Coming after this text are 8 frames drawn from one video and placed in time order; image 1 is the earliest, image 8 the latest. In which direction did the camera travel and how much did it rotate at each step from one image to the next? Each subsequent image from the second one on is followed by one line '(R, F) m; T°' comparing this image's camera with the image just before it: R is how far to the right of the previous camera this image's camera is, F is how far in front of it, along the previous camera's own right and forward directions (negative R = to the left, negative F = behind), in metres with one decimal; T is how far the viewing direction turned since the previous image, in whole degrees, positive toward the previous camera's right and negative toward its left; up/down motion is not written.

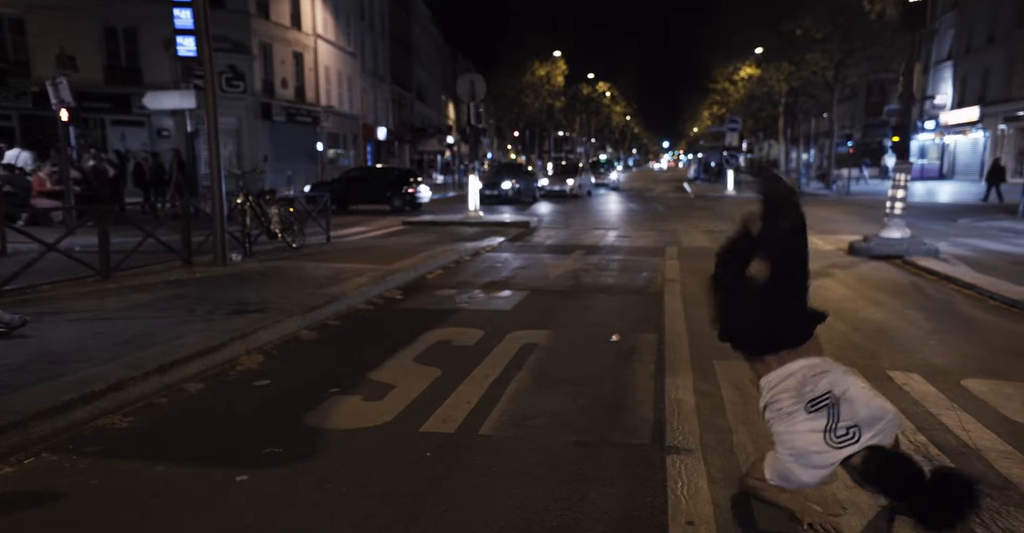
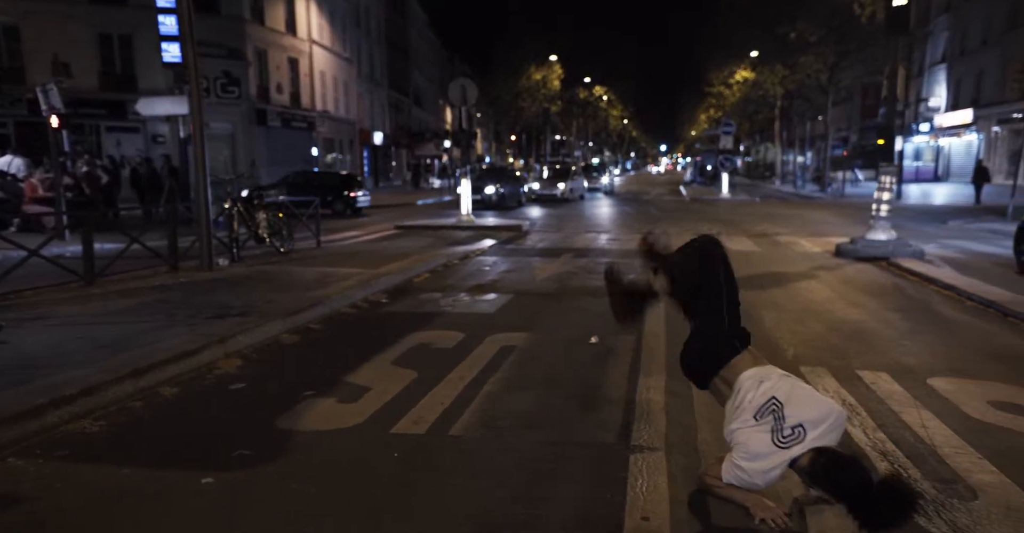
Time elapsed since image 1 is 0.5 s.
(+0.2, -0.1) m; 0°
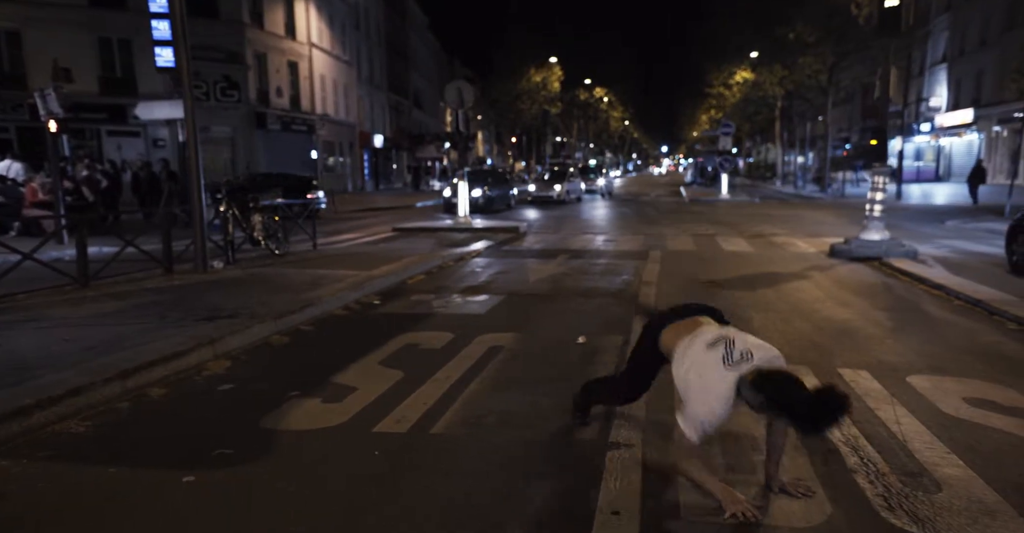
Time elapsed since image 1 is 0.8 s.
(+0.2, -0.1) m; 0°
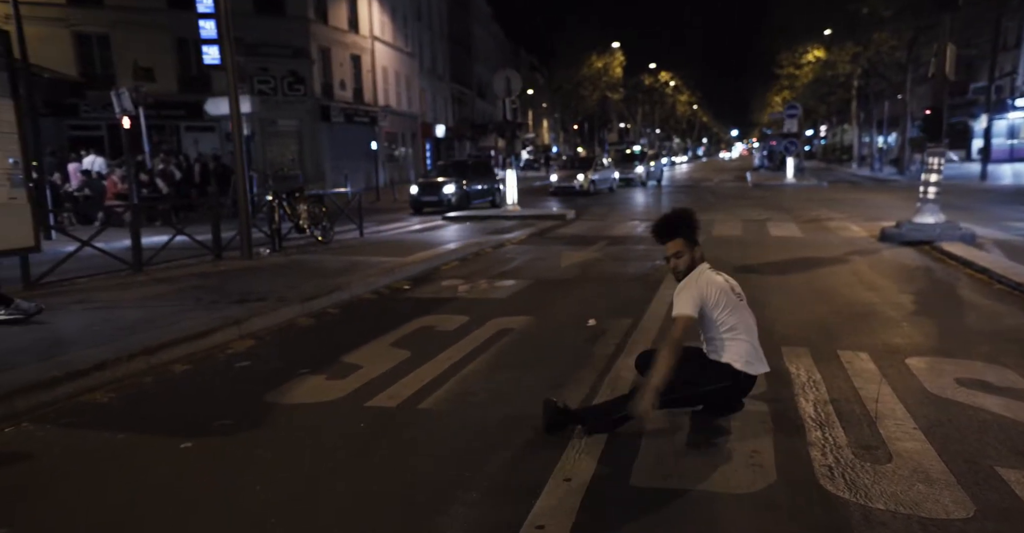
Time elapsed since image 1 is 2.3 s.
(+0.6, -0.3) m; -5°
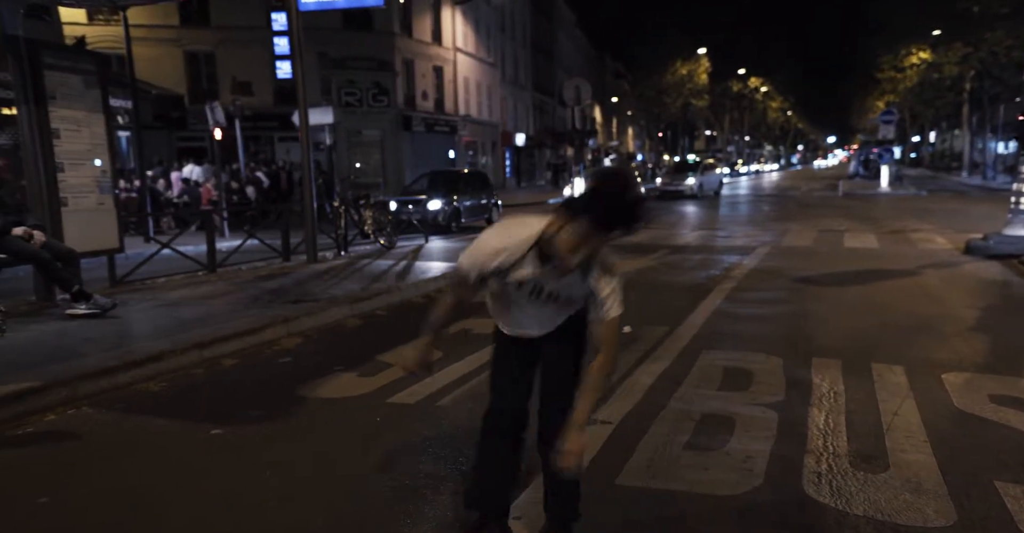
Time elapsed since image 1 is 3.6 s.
(+0.5, -0.2) m; -6°
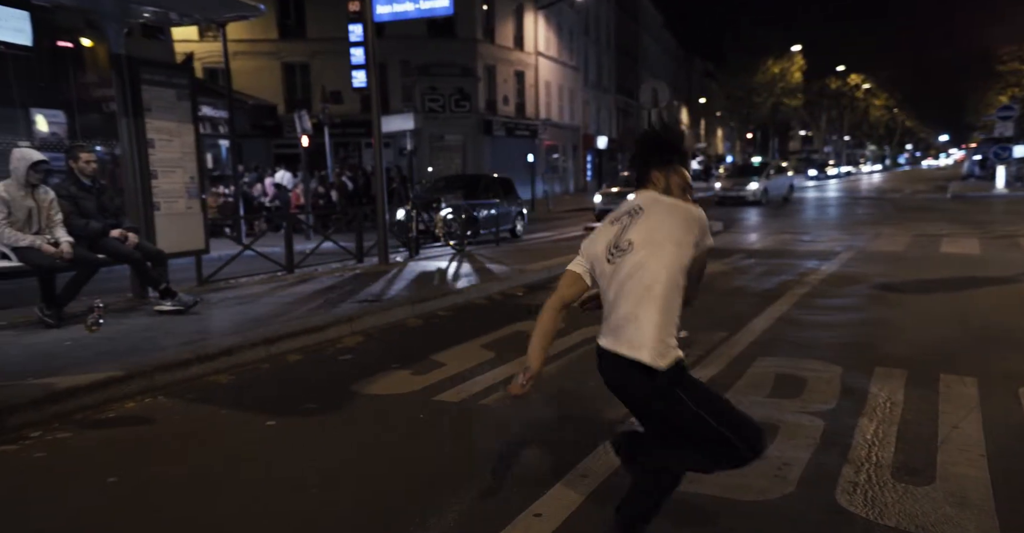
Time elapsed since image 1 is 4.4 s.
(+0.3, -0.1) m; -6°
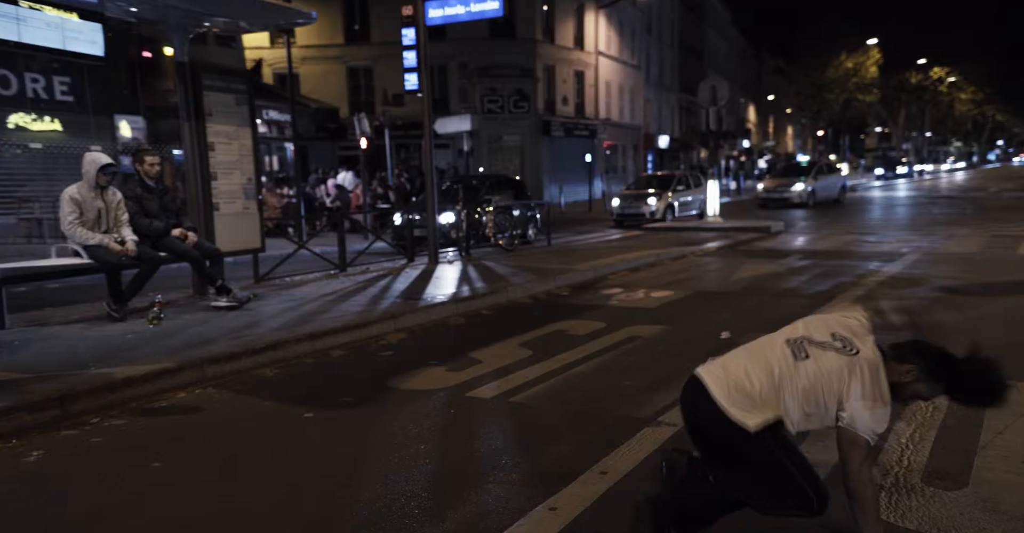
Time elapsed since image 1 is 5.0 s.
(+0.3, -0.1) m; -5°
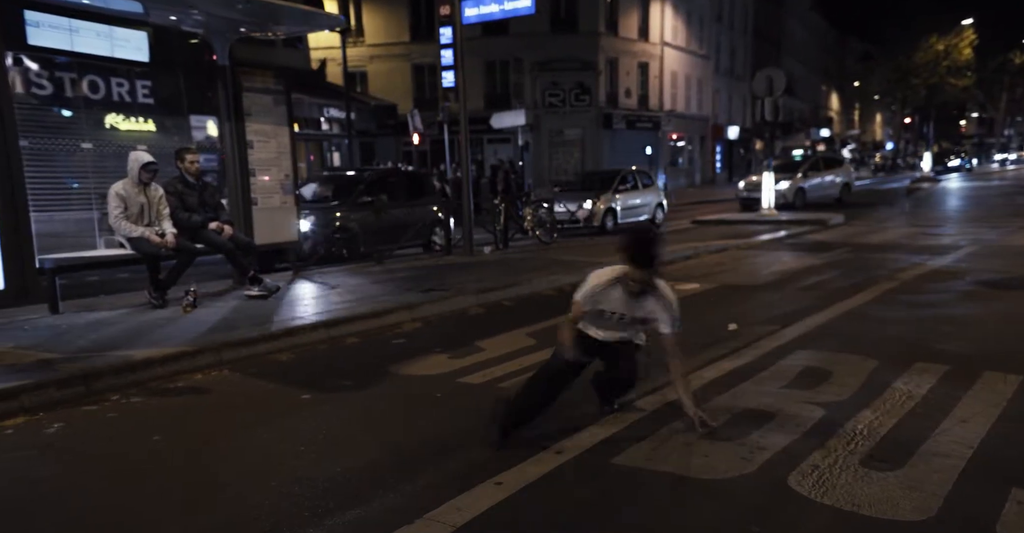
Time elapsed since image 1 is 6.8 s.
(+0.8, -0.2) m; -6°
